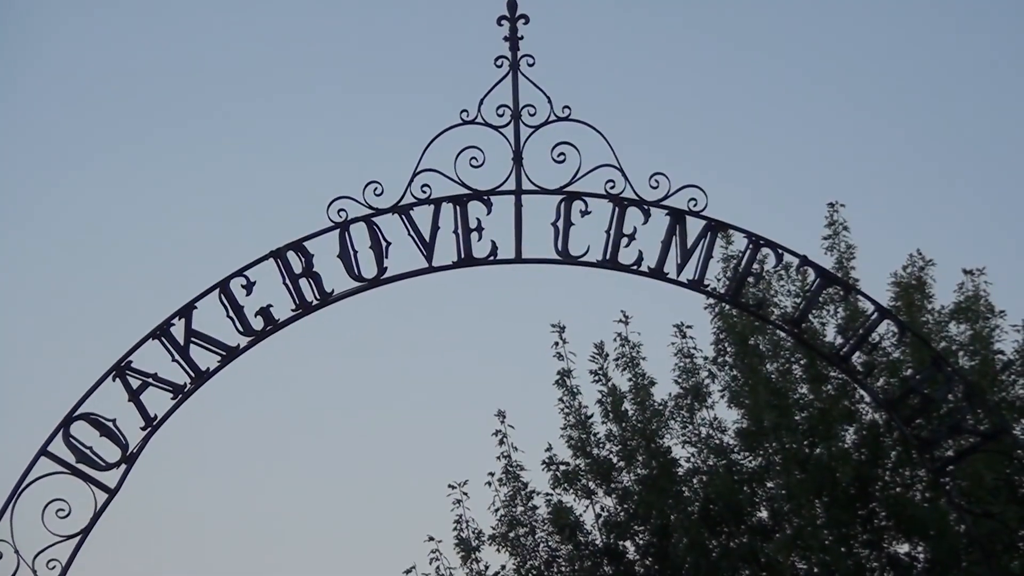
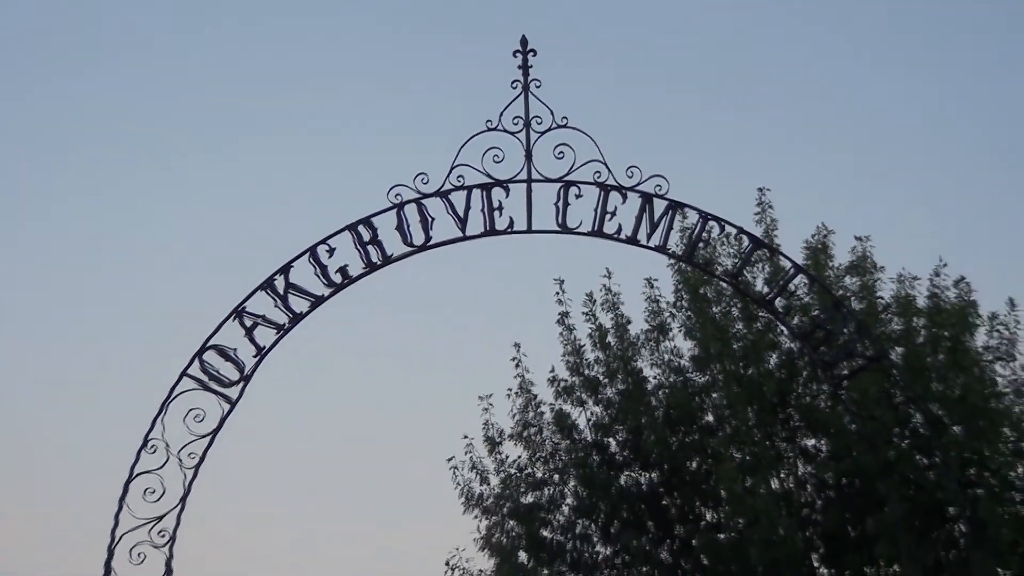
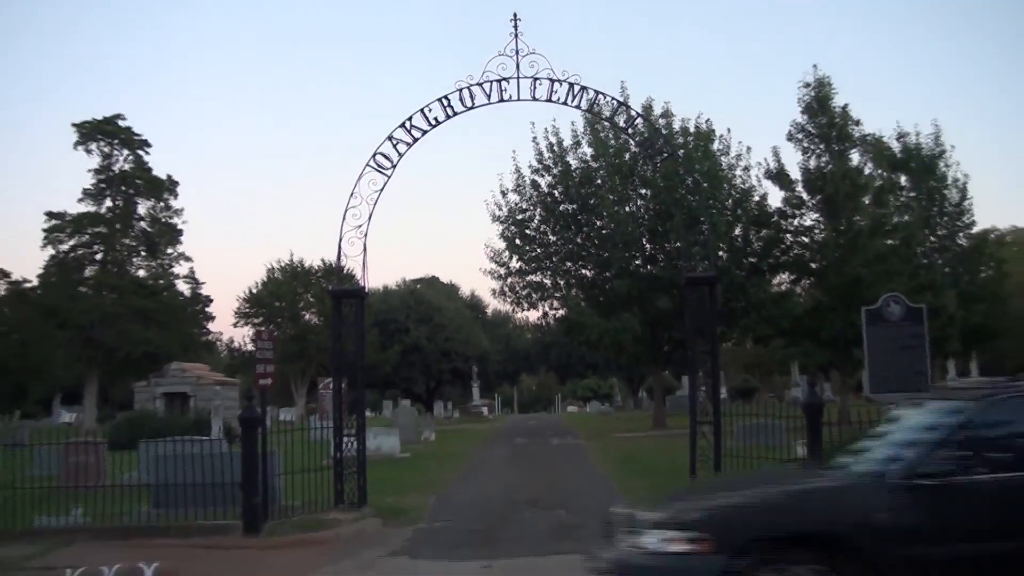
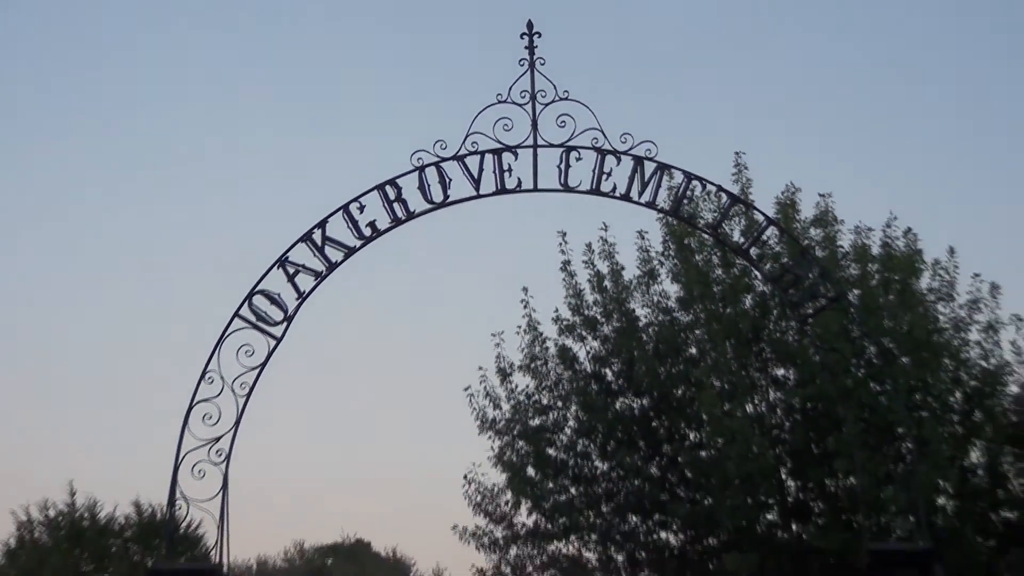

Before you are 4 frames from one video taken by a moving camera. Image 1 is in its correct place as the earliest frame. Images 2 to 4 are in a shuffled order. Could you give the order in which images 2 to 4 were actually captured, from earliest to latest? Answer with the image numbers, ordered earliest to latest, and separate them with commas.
2, 4, 3
